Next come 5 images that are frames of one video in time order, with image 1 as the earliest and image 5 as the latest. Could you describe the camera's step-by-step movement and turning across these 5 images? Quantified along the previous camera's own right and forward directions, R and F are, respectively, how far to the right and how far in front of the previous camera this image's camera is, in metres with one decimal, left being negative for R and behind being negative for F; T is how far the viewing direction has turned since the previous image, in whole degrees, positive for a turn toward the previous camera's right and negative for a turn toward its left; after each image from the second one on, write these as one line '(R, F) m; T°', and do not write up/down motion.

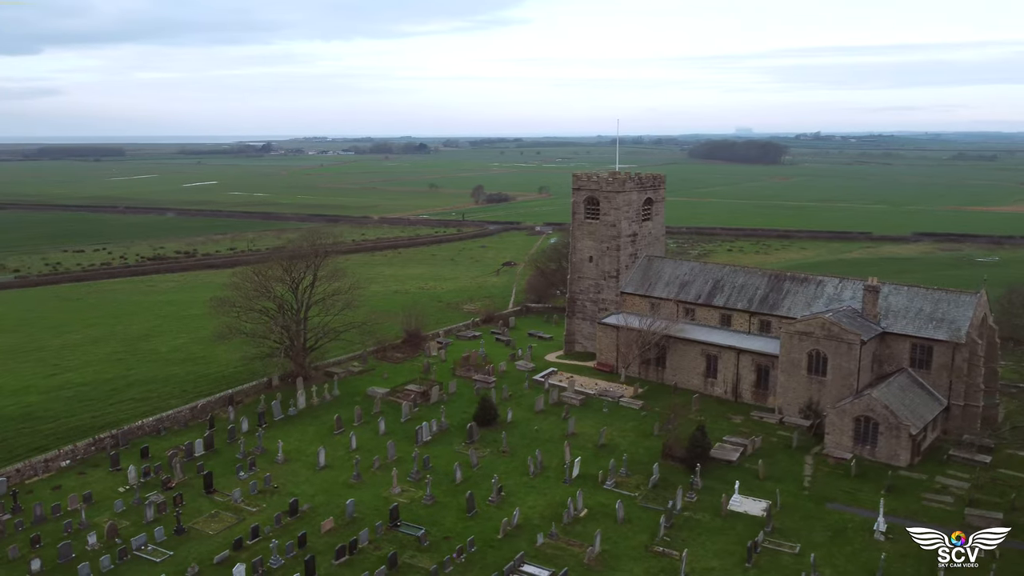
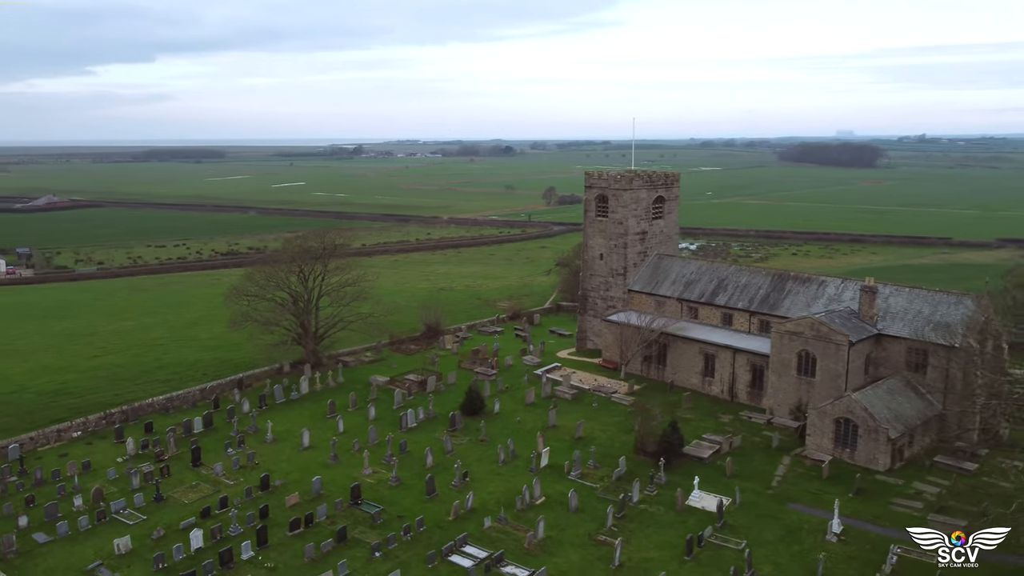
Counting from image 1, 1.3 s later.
(+4.4, -0.5) m; -6°
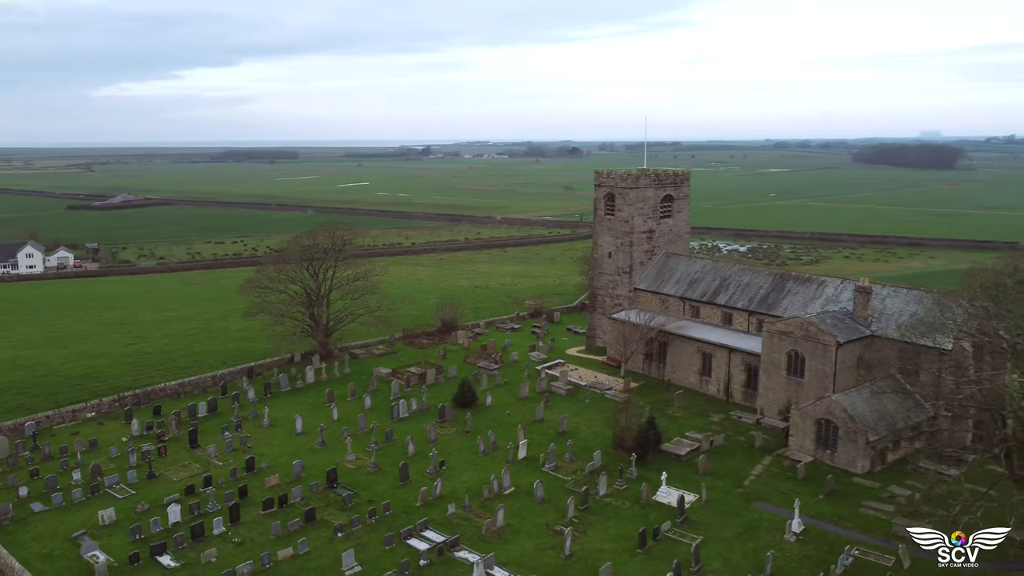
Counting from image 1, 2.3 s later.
(+3.4, -0.5) m; -5°
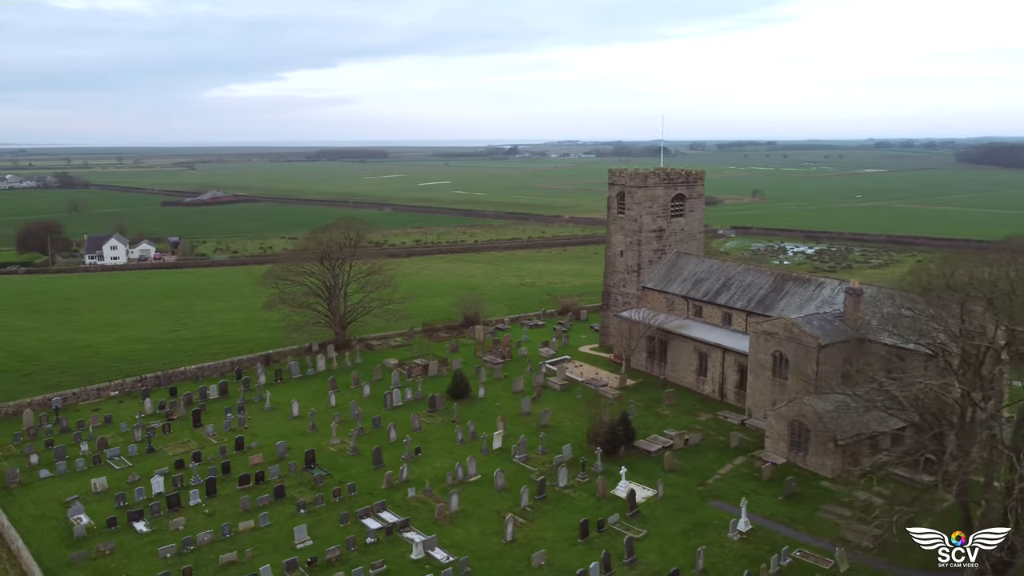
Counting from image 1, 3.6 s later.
(+4.5, -0.6) m; -6°
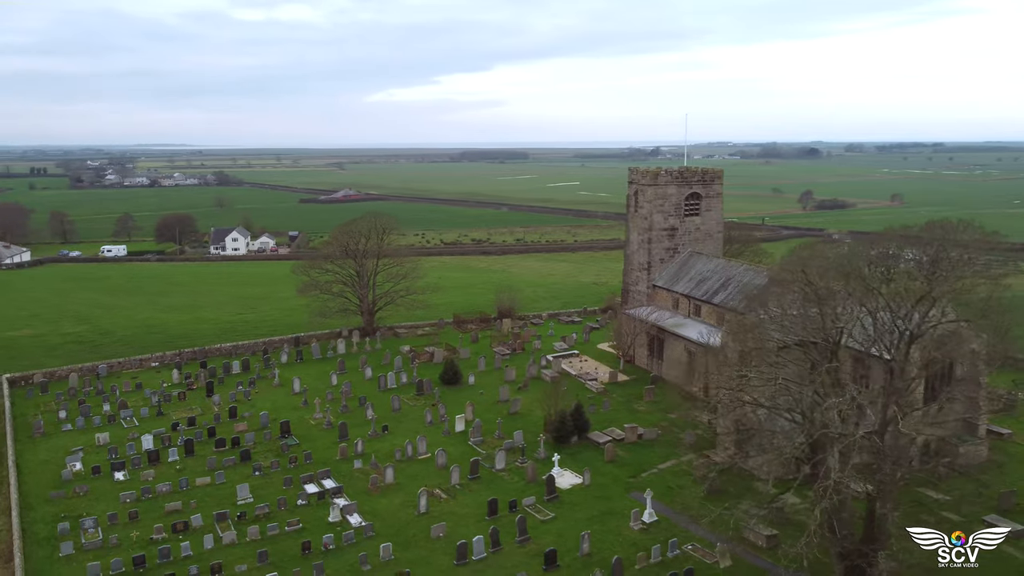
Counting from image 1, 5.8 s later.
(+7.5, -0.8) m; -10°
